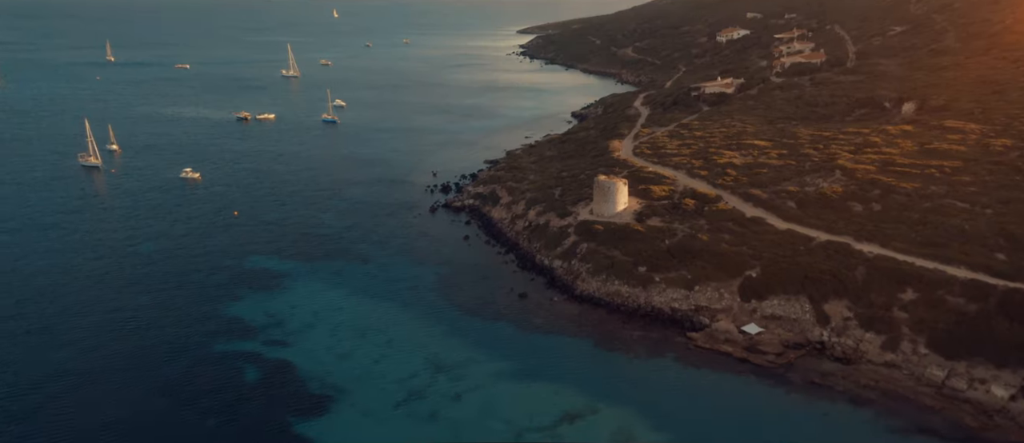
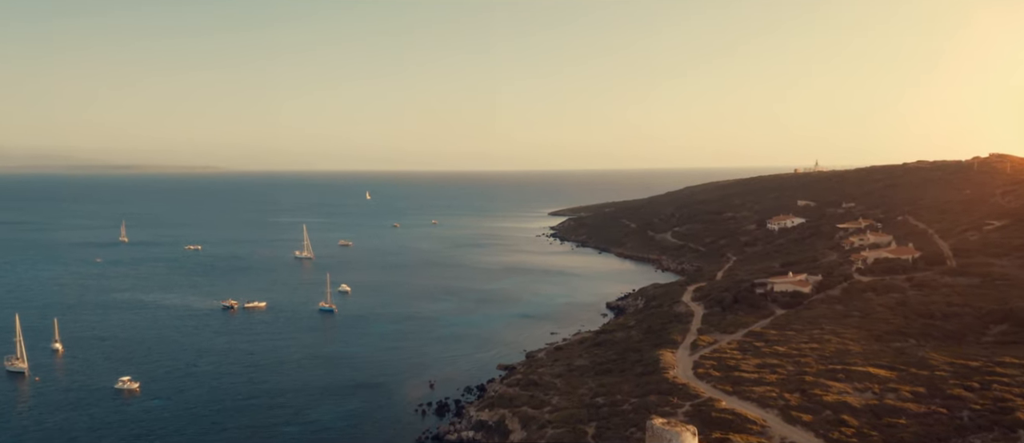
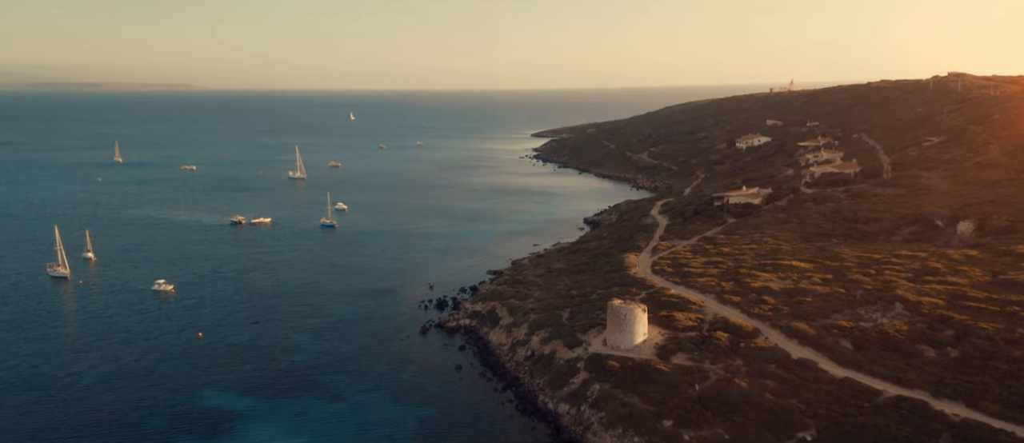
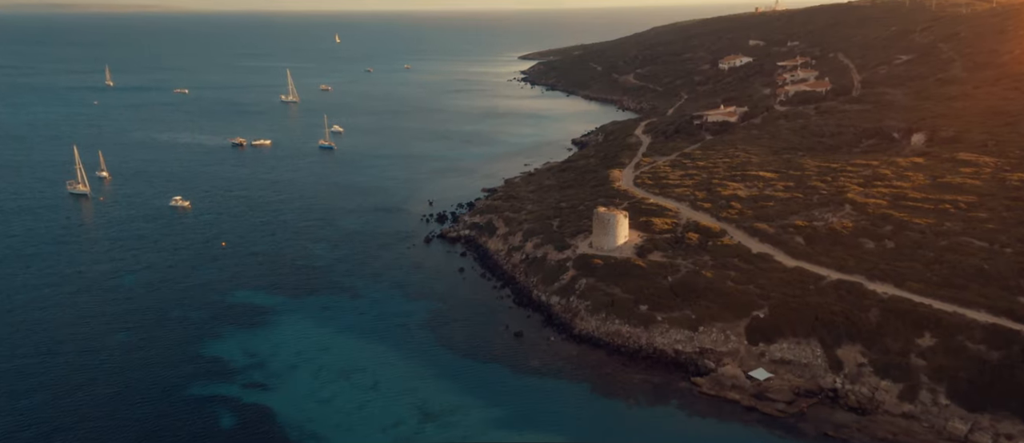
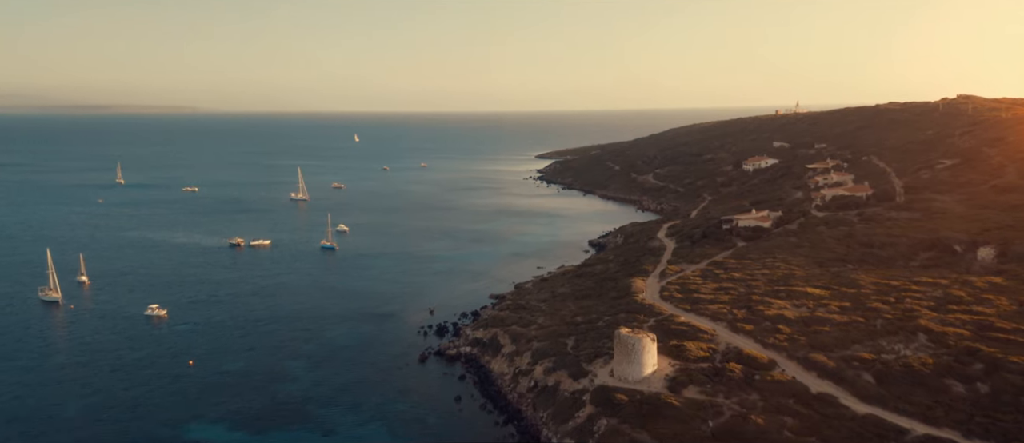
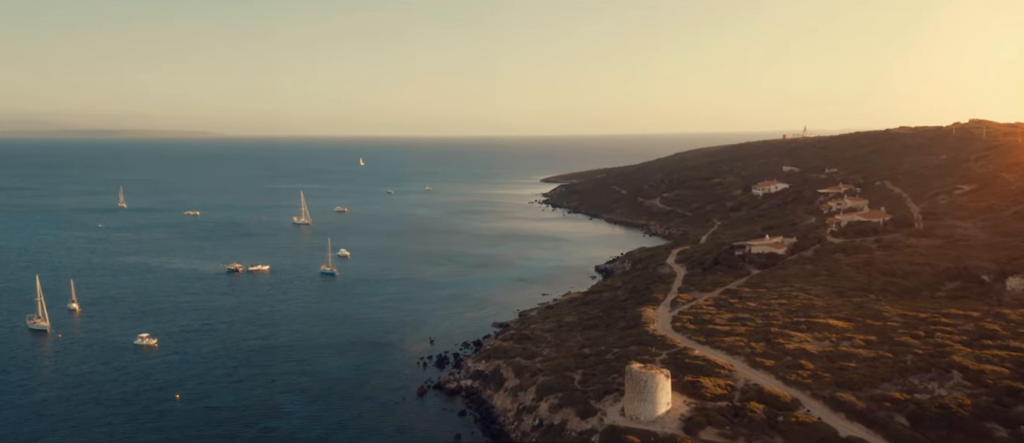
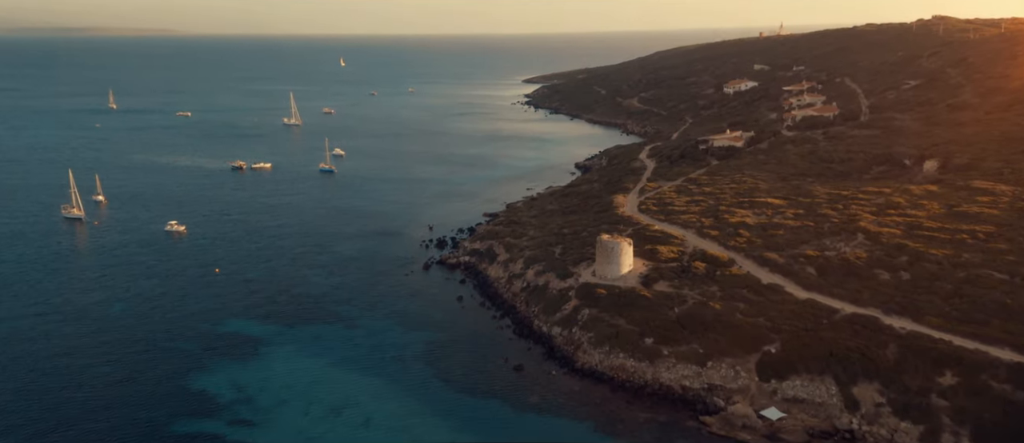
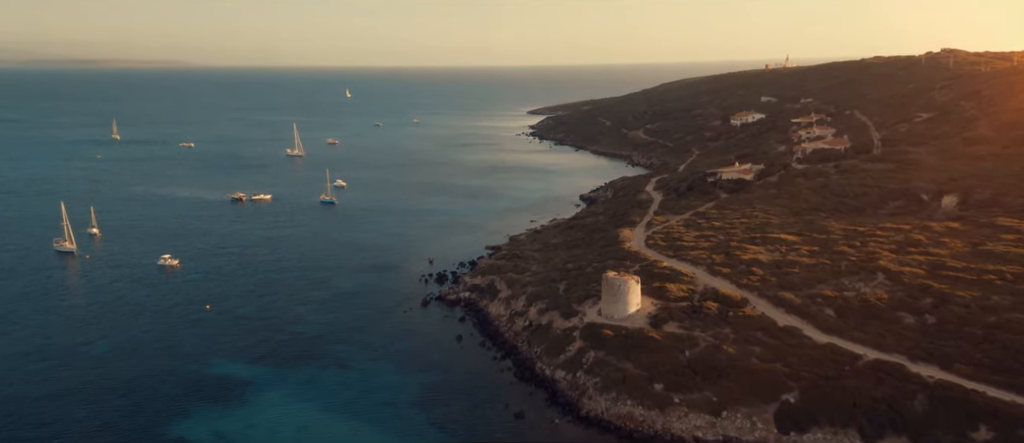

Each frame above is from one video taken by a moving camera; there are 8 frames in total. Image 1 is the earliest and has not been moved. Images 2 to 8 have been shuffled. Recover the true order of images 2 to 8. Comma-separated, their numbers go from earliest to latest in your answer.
4, 7, 8, 3, 5, 6, 2
